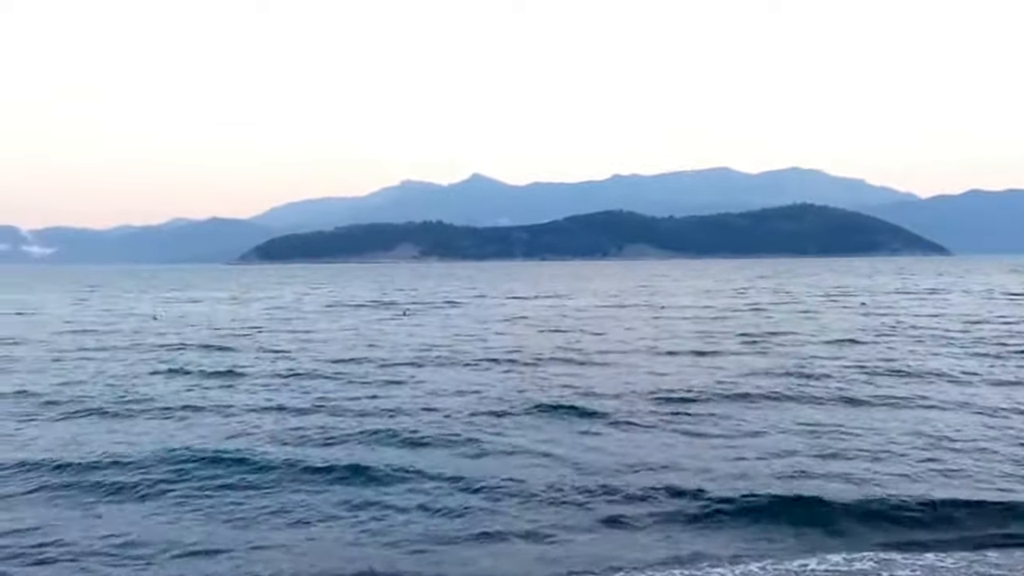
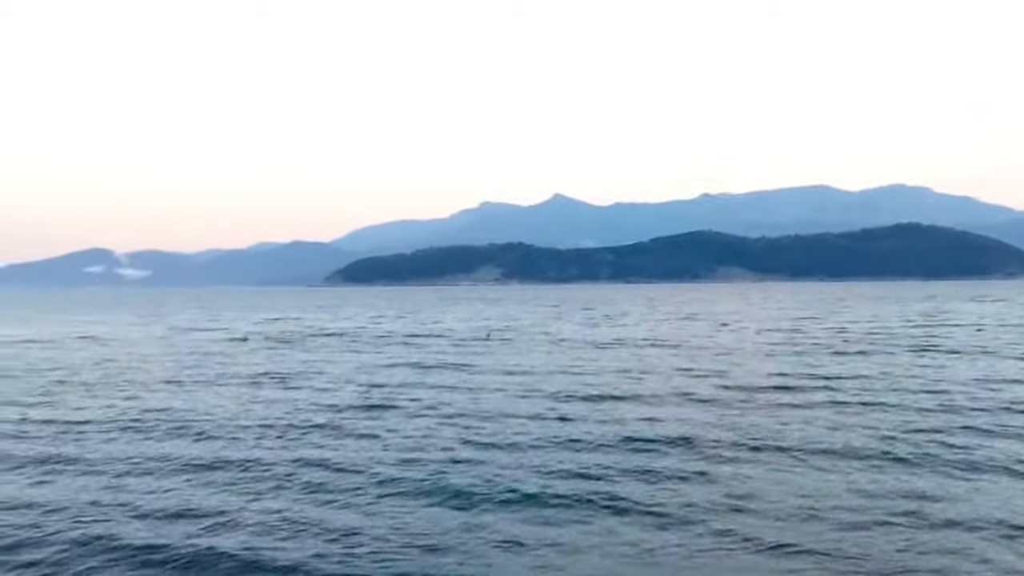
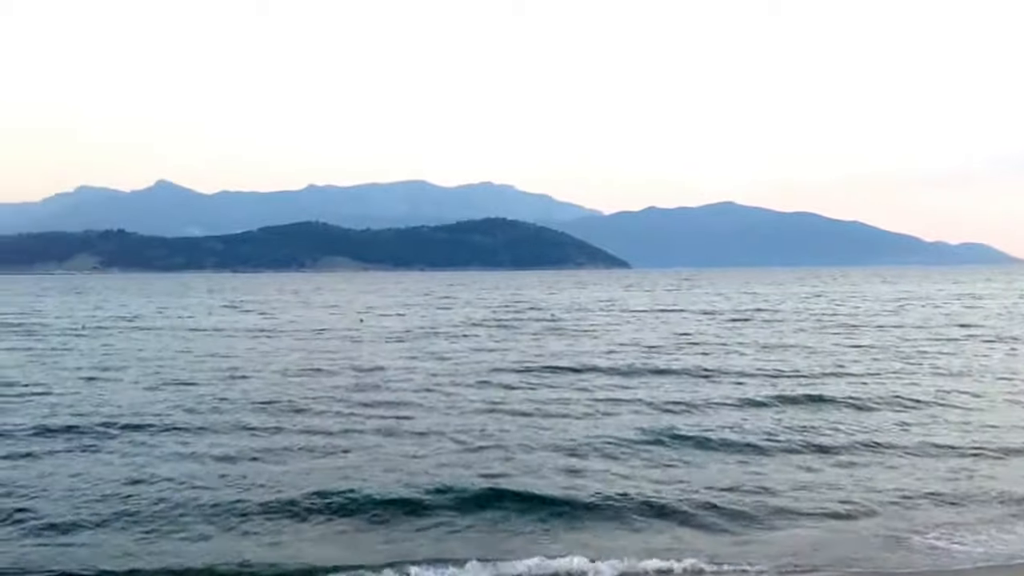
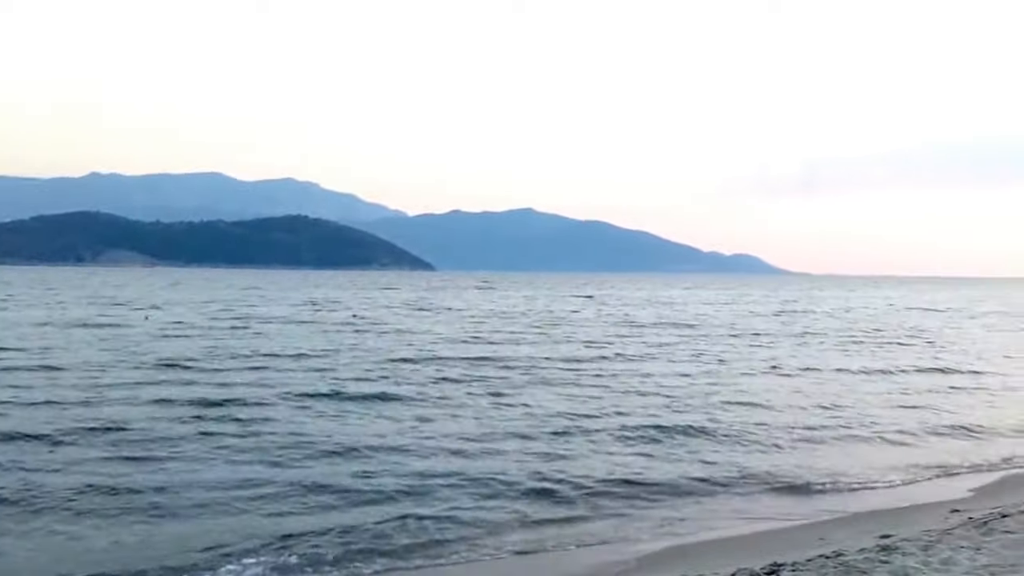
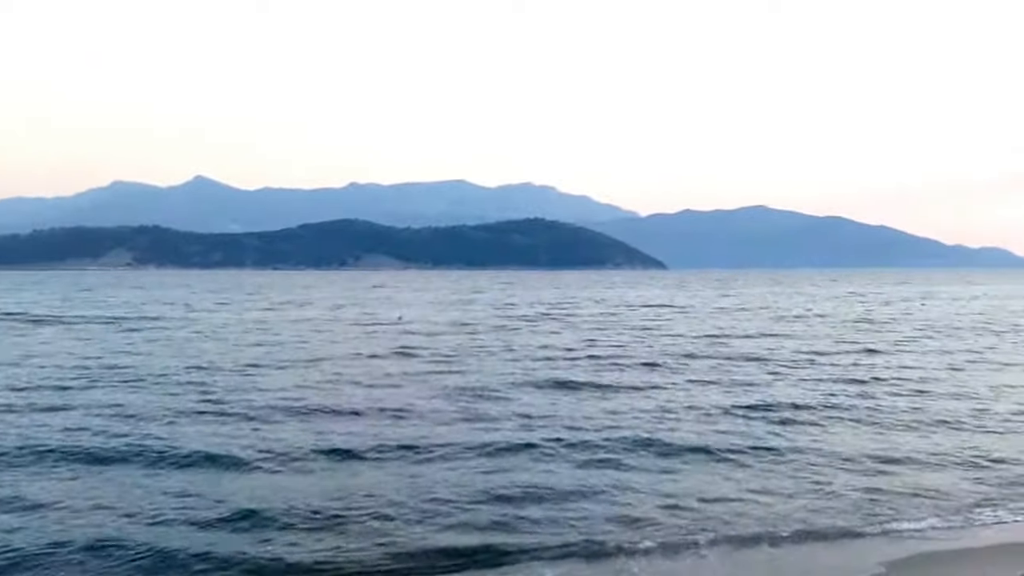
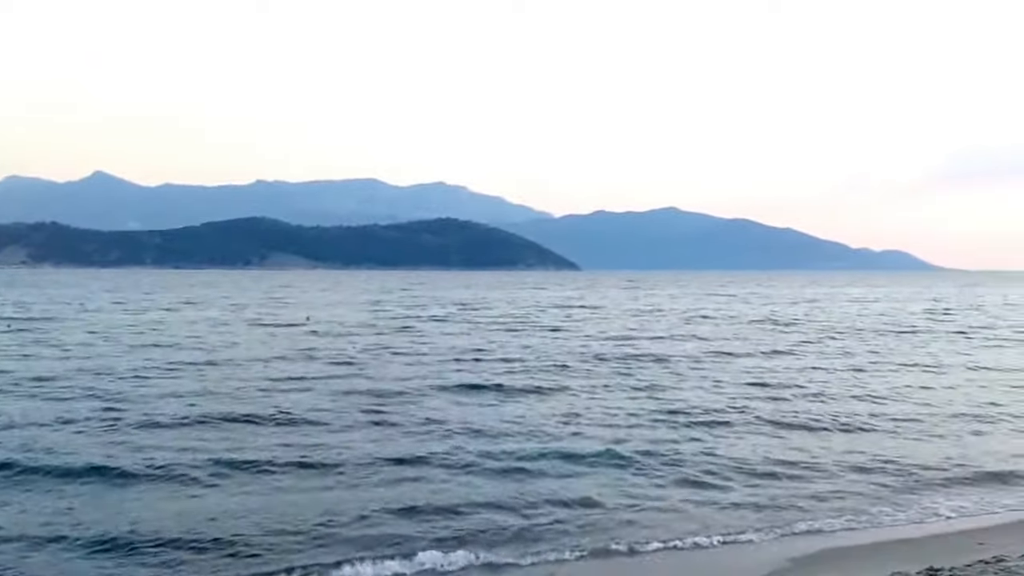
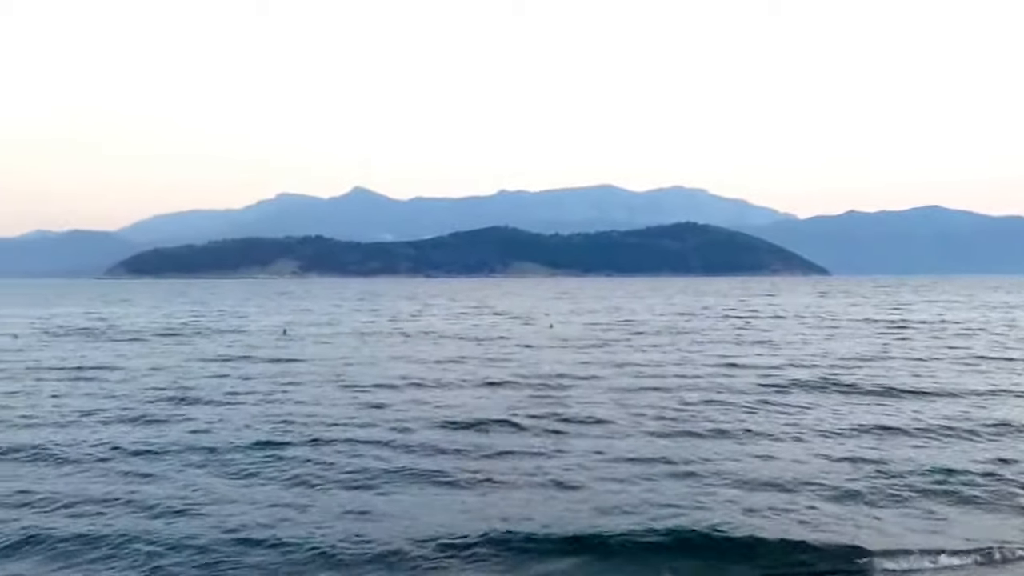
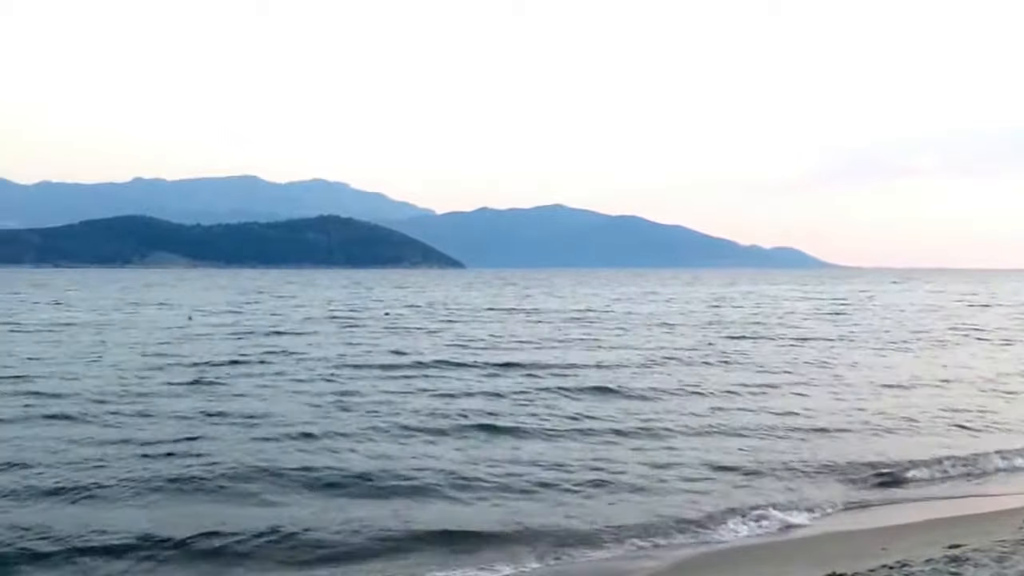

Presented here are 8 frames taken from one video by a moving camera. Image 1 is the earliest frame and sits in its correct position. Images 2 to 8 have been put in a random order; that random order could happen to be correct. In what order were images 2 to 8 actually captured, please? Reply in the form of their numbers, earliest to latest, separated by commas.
5, 6, 4, 8, 3, 7, 2
